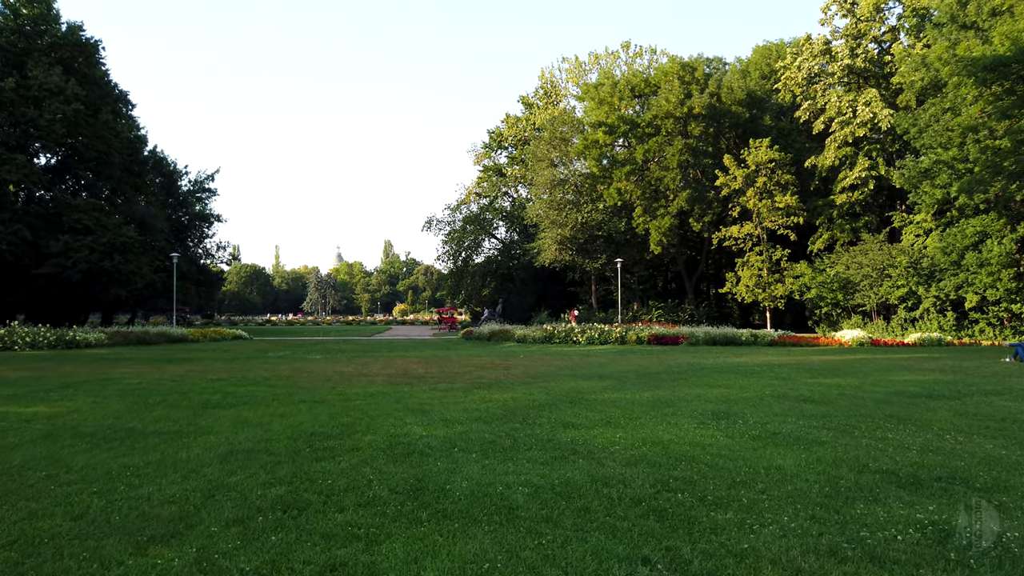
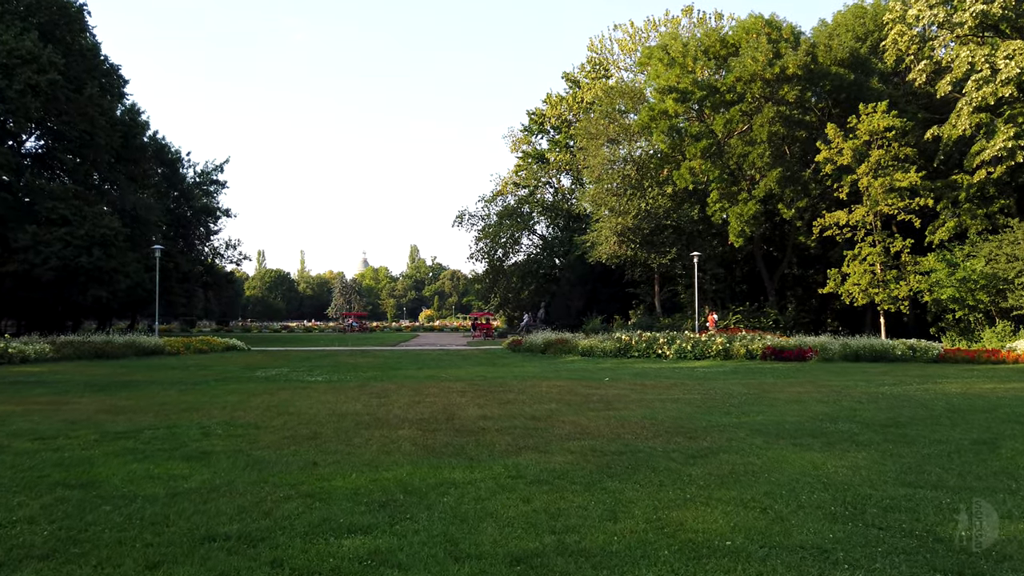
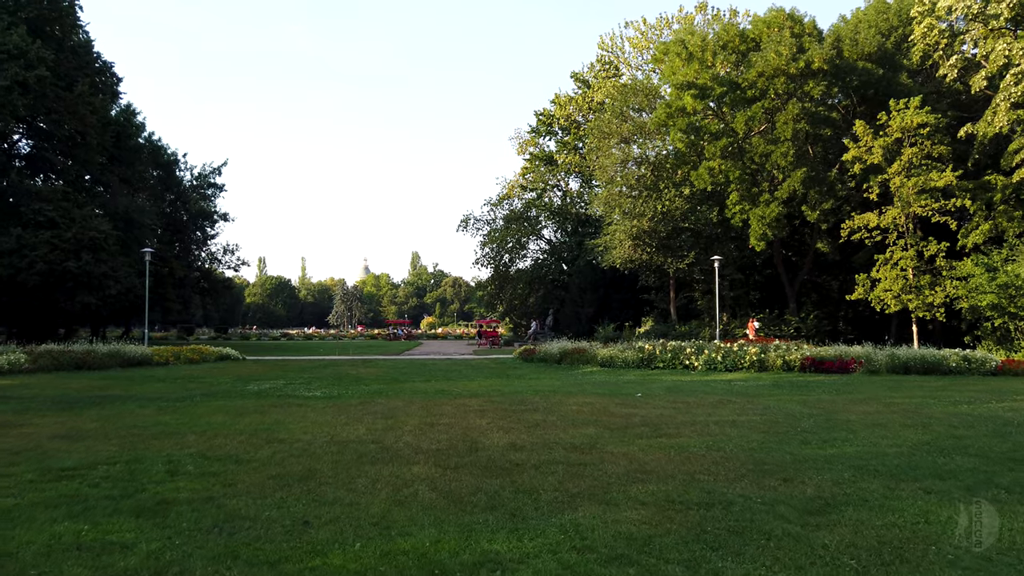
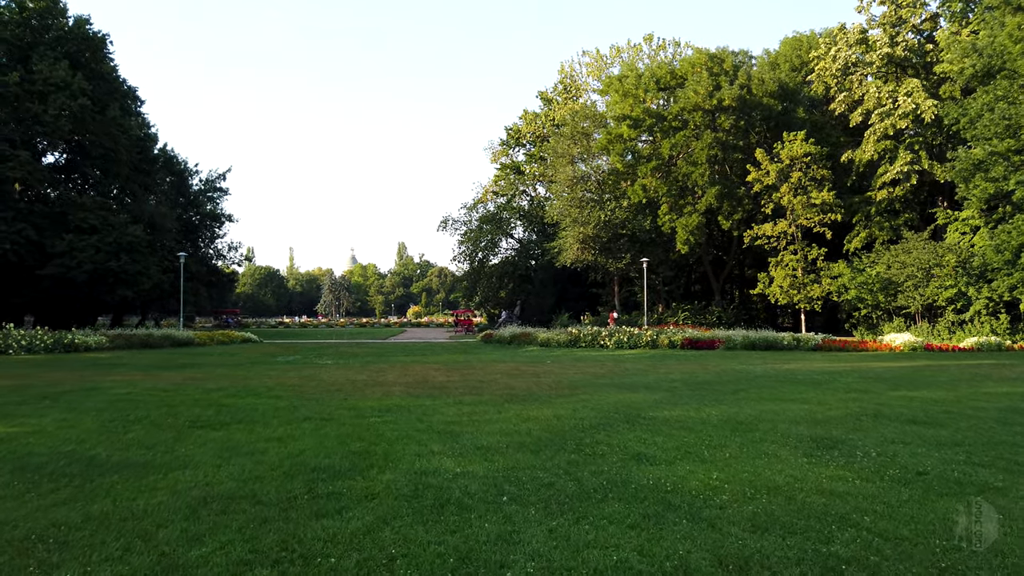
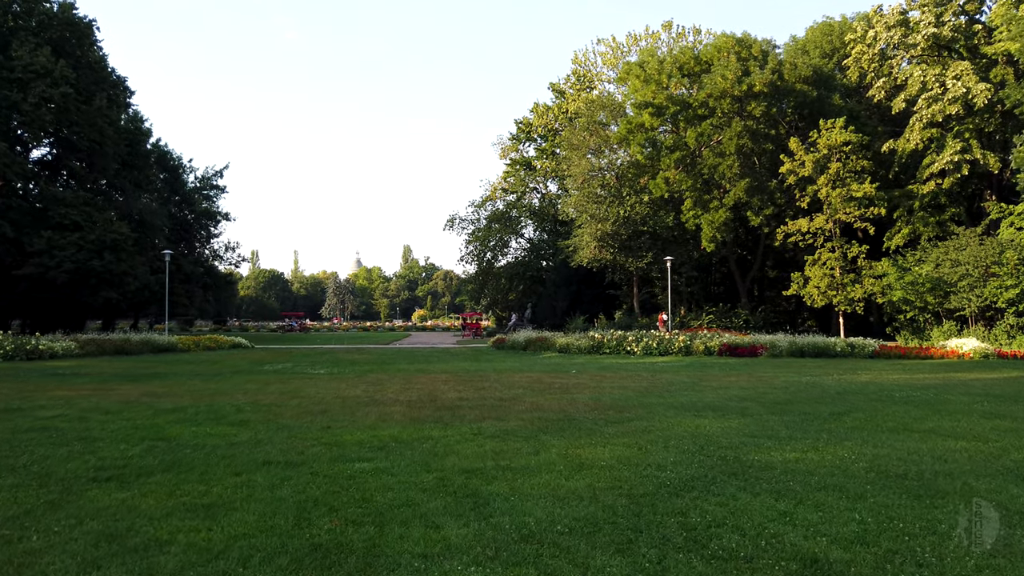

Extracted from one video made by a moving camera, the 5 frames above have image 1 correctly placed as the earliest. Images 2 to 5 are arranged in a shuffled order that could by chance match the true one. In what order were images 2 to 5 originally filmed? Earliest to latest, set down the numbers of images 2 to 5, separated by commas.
4, 5, 2, 3
